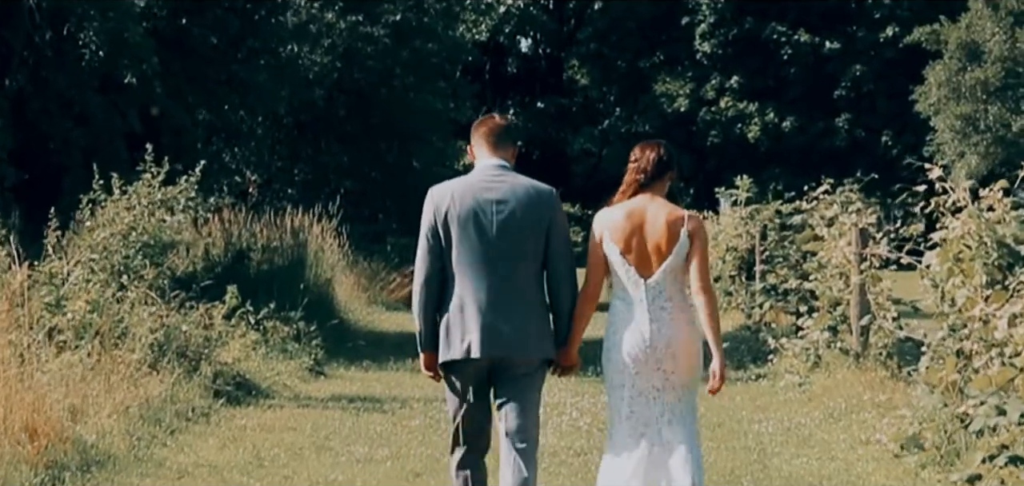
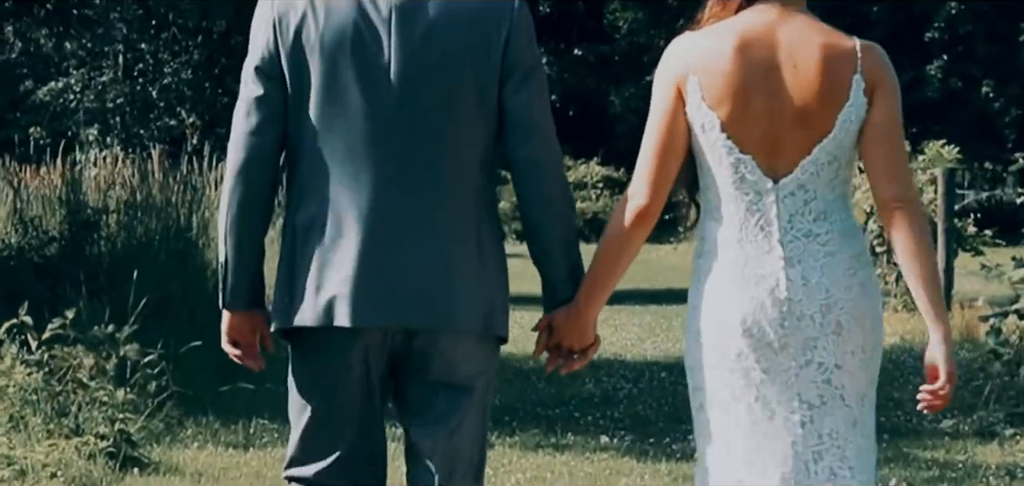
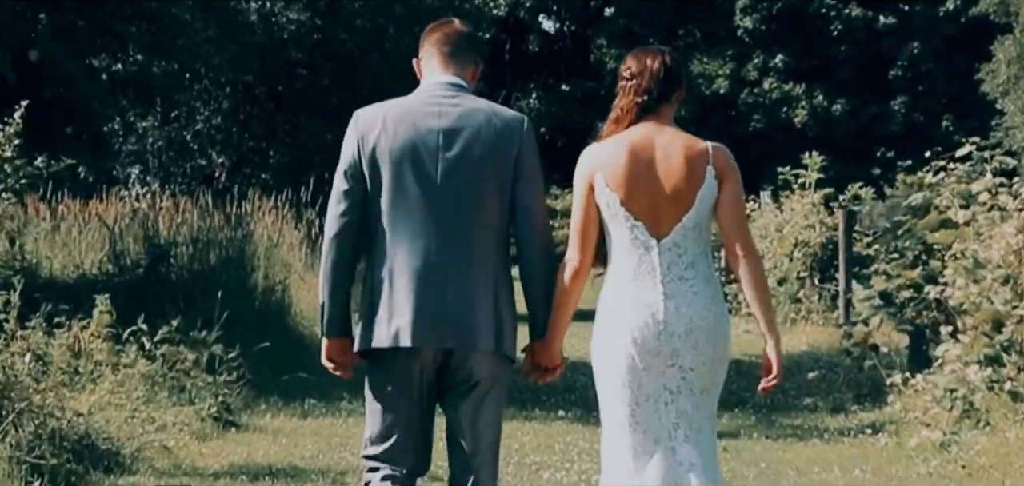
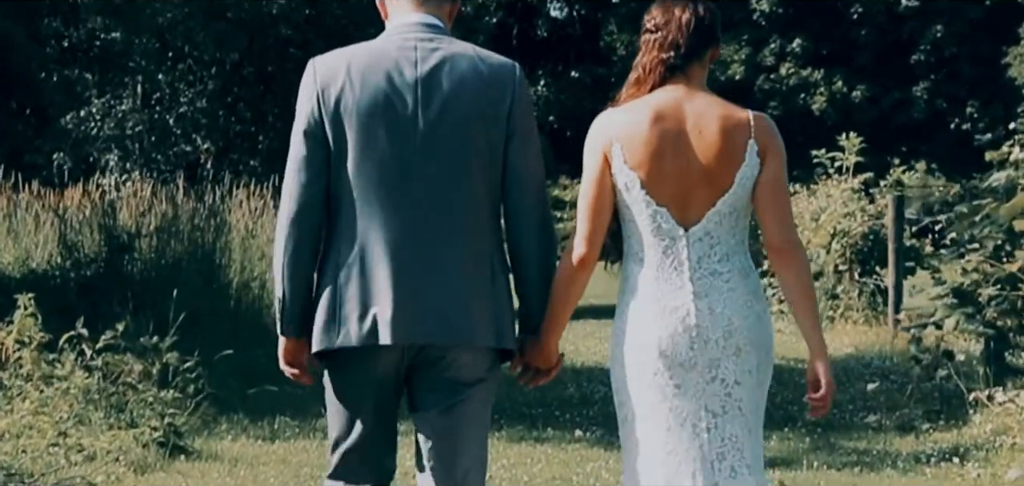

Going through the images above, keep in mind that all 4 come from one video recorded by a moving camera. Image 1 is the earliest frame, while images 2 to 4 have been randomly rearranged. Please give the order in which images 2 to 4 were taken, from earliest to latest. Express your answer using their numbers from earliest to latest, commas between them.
3, 4, 2
